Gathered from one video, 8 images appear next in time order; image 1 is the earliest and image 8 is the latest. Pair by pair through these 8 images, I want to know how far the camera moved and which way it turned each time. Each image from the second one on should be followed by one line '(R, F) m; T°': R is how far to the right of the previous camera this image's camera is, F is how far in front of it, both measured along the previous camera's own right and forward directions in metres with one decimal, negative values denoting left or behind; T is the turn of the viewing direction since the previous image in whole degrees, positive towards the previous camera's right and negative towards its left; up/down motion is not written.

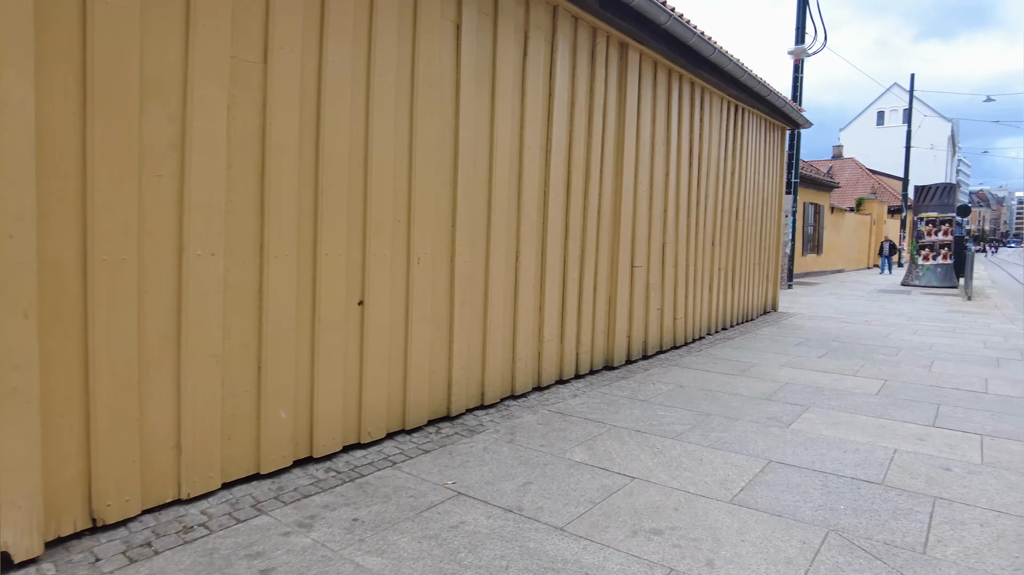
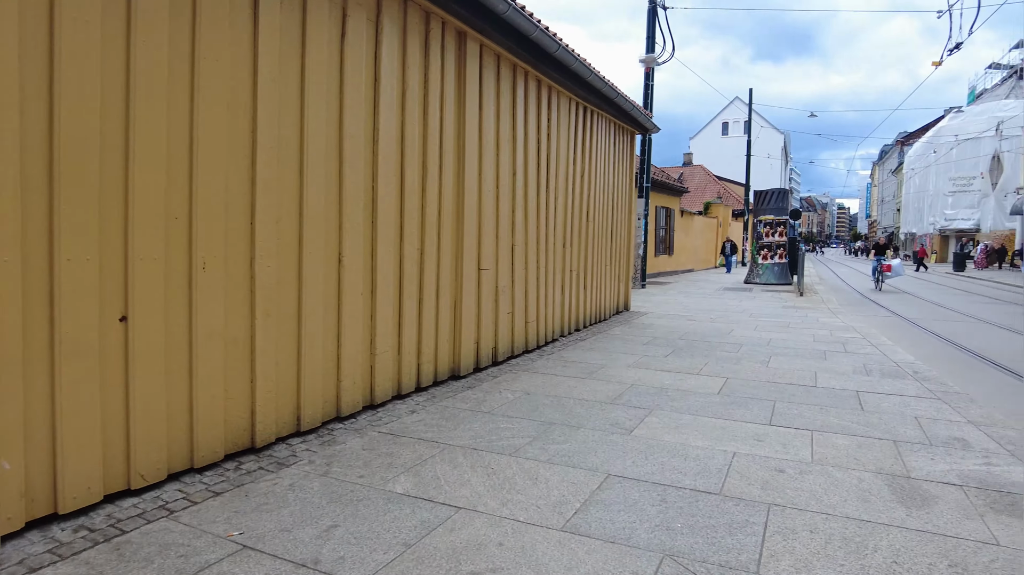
(+0.3, +0.4) m; +11°
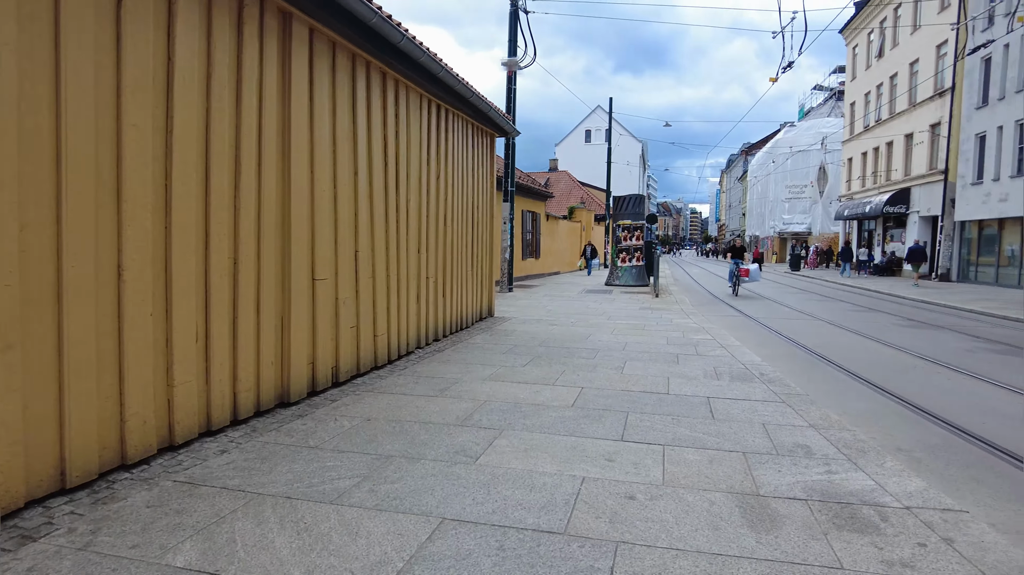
(+0.3, +0.4) m; +11°
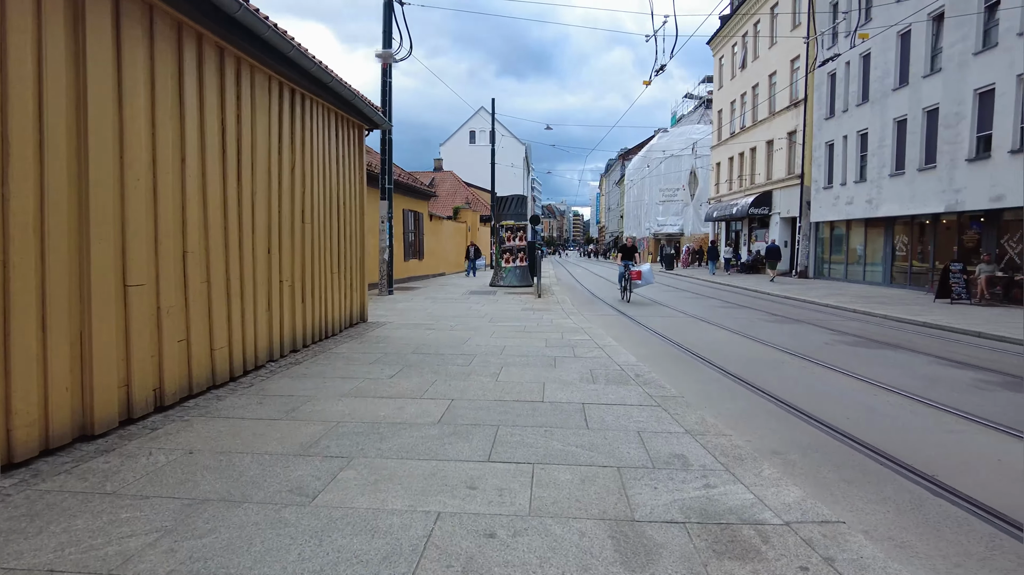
(+0.2, +0.5) m; +10°
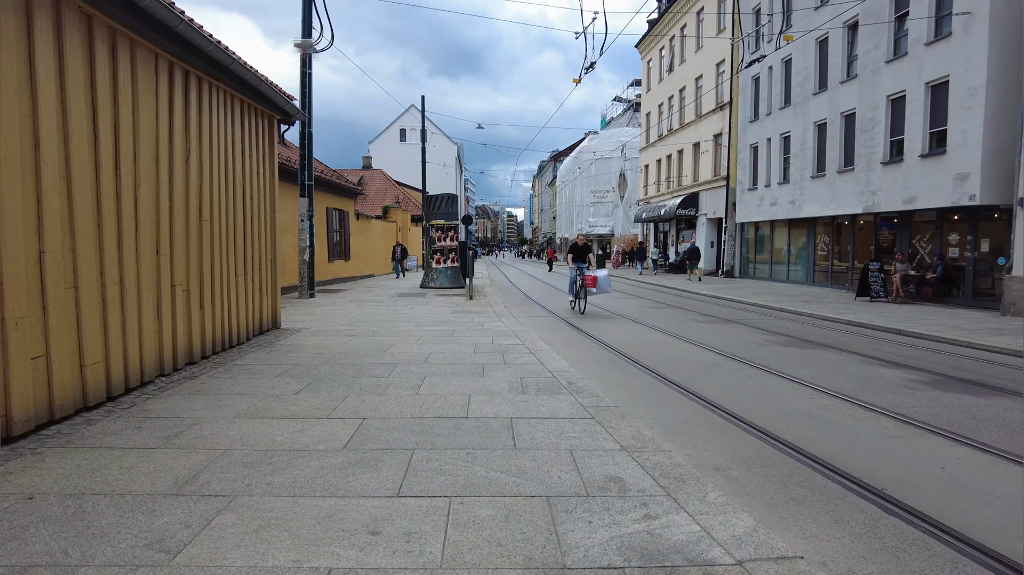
(+0.1, +0.5) m; +6°
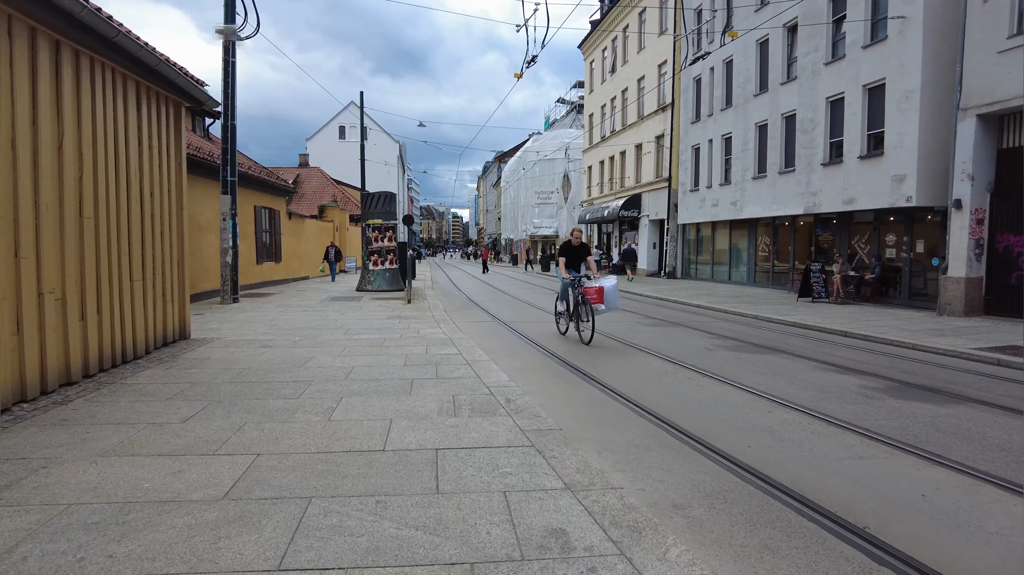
(+0.1, +0.7) m; +5°
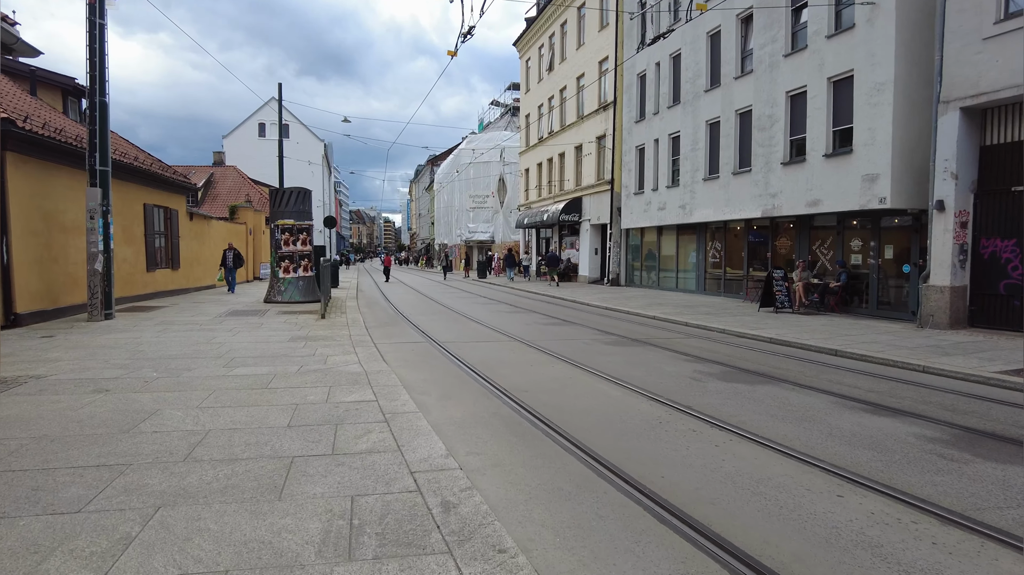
(0.0, +2.1) m; +6°
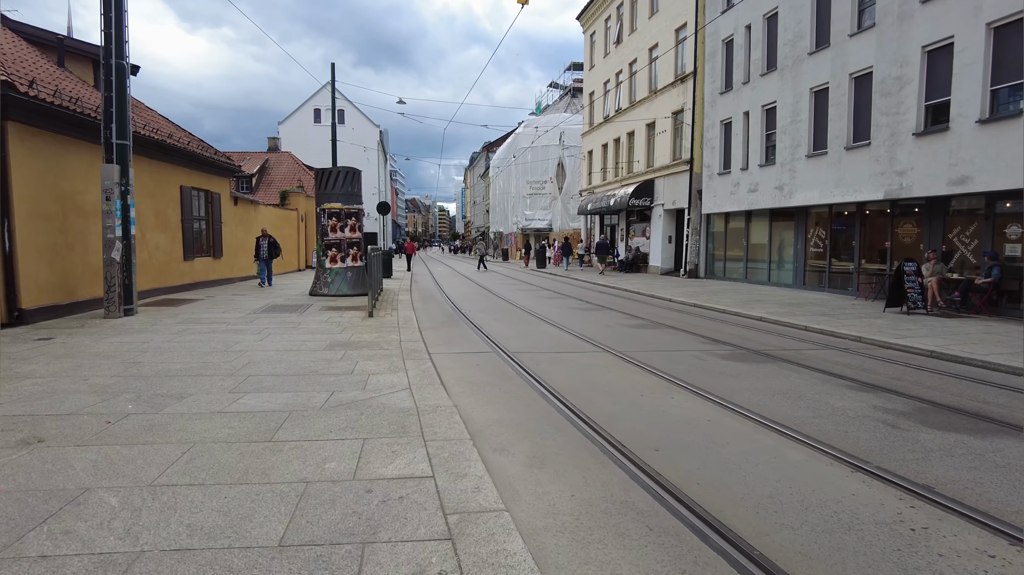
(-0.5, +2.2) m; -5°
